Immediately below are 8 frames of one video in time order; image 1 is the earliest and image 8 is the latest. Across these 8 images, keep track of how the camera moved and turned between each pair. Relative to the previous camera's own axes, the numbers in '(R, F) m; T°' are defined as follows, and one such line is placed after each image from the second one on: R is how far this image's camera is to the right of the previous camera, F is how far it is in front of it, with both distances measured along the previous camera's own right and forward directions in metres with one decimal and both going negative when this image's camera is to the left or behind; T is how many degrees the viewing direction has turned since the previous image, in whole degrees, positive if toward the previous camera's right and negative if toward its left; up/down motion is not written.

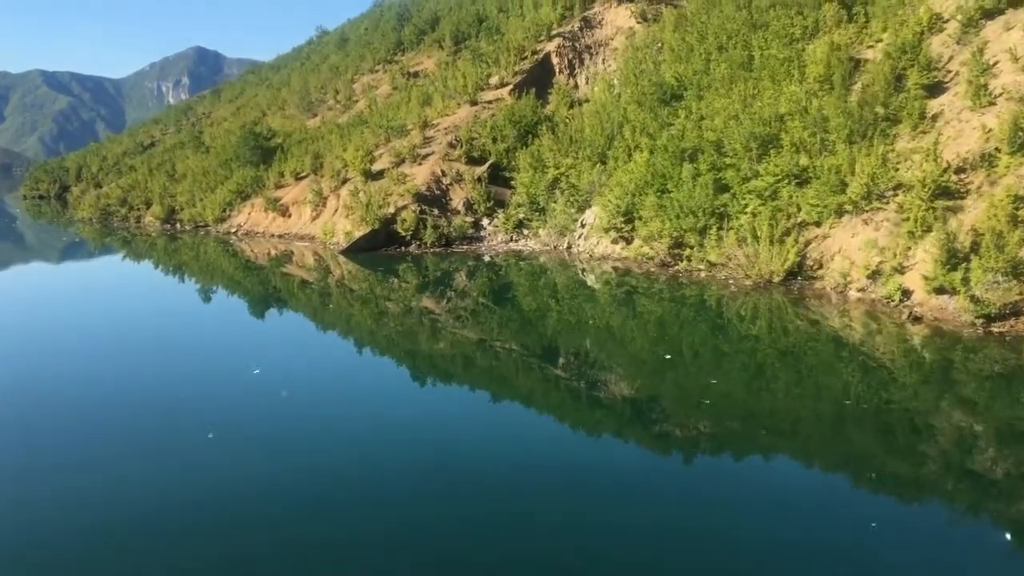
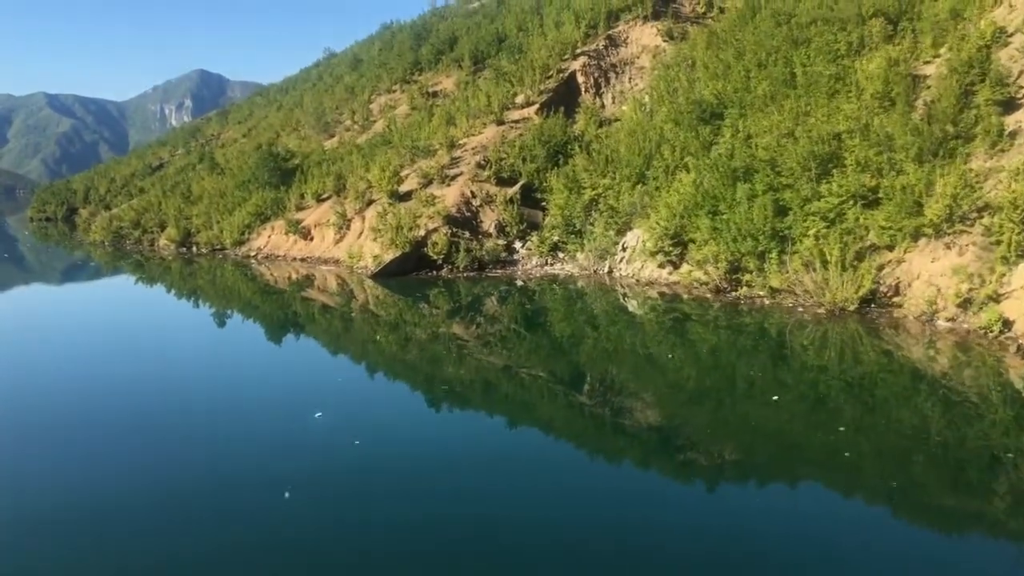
(-1.1, +1.2) m; 0°
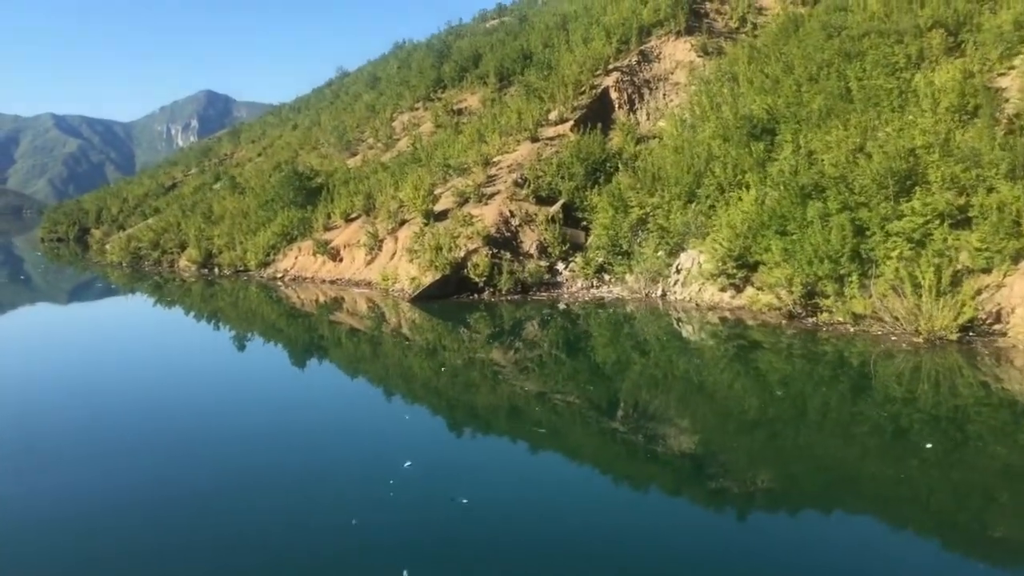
(-1.2, +1.4) m; 0°
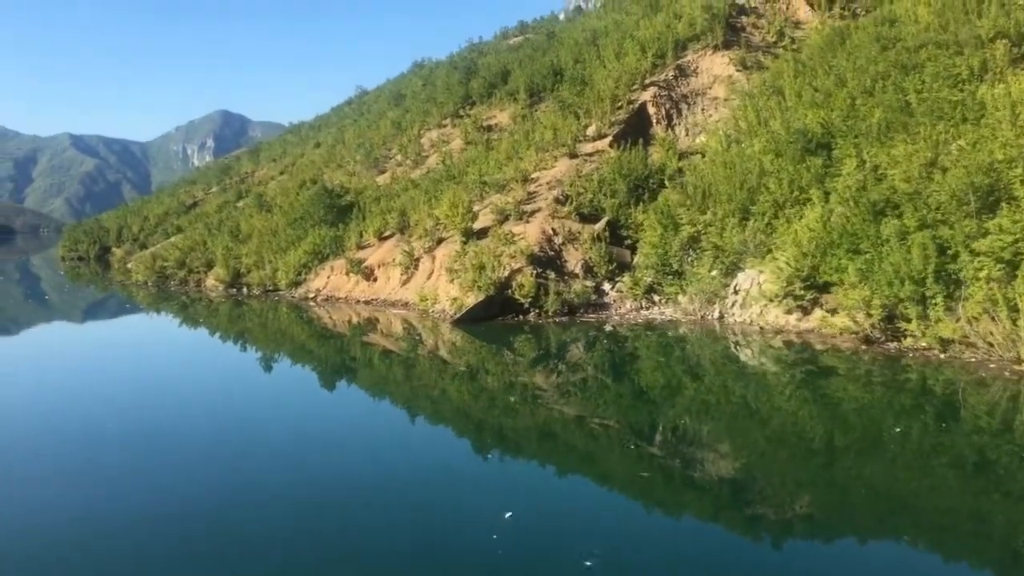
(-1.0, +1.1) m; -1°
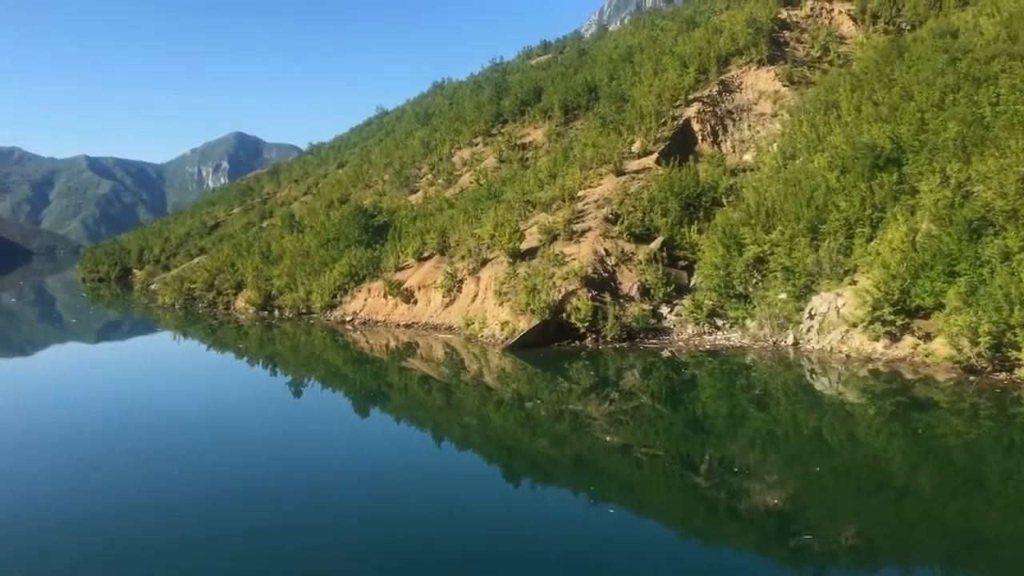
(-1.2, +1.4) m; -1°
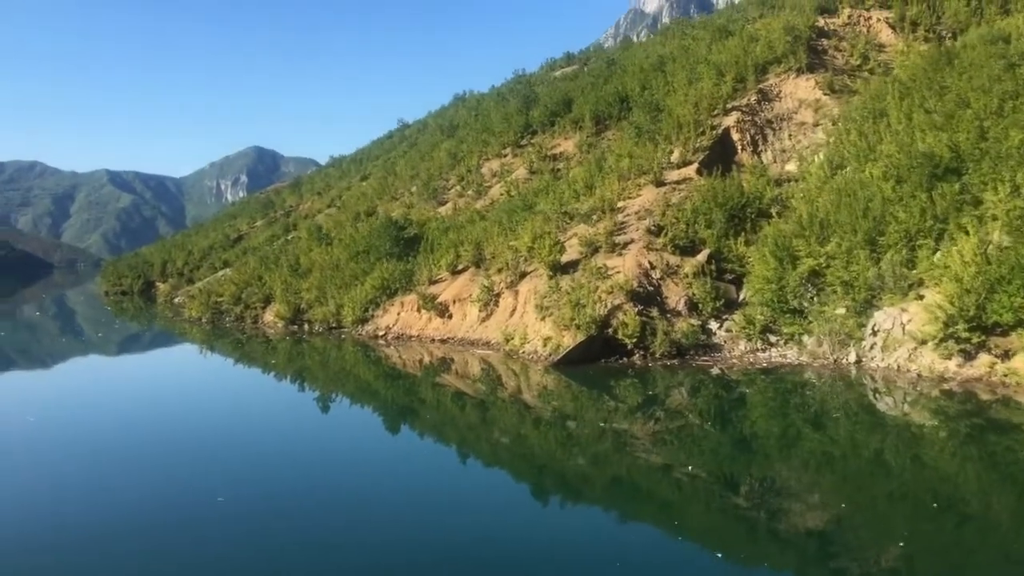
(-0.7, +0.9) m; -1°
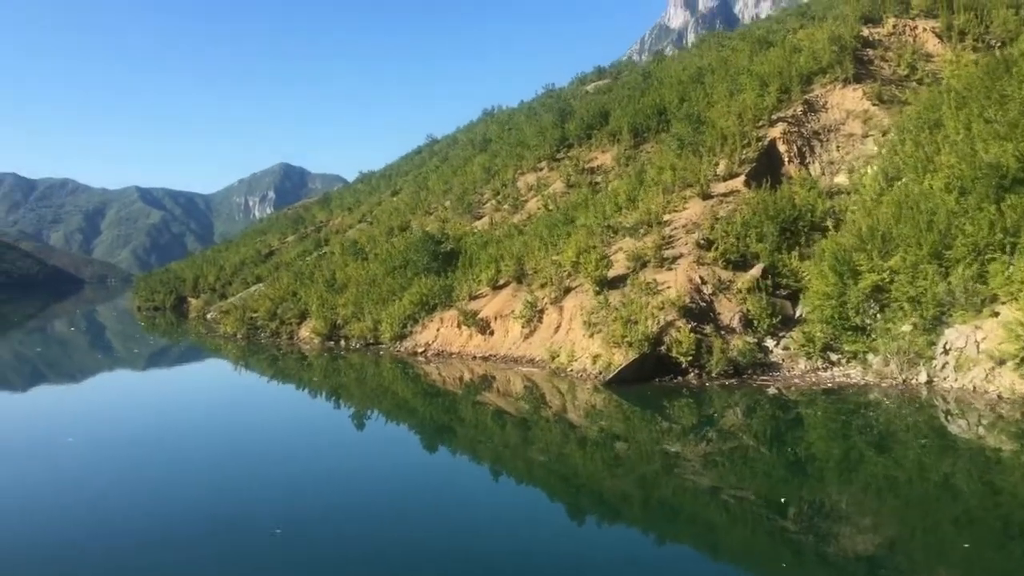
(-0.6, +0.8) m; -2°
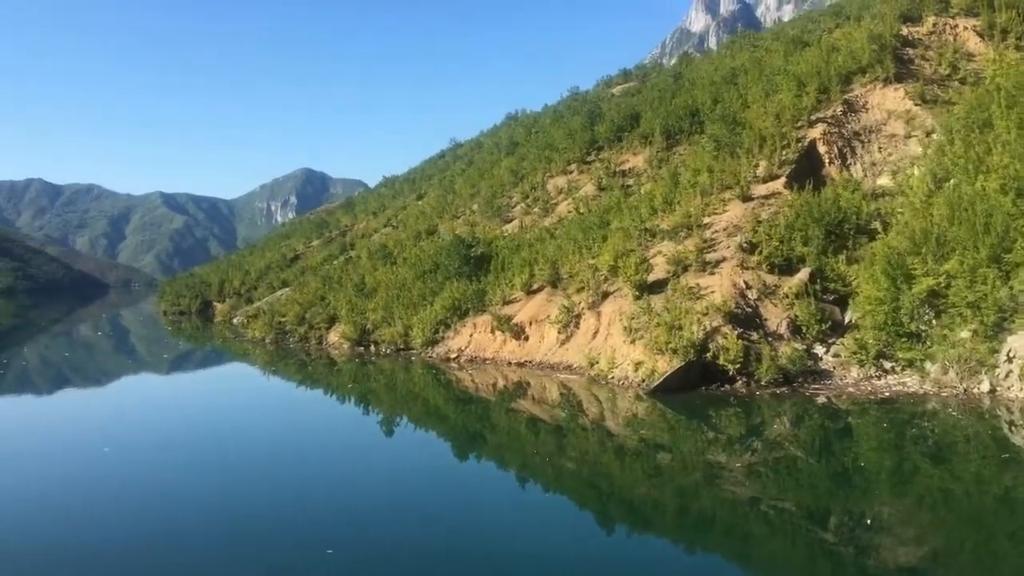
(-0.5, +0.7) m; -1°
